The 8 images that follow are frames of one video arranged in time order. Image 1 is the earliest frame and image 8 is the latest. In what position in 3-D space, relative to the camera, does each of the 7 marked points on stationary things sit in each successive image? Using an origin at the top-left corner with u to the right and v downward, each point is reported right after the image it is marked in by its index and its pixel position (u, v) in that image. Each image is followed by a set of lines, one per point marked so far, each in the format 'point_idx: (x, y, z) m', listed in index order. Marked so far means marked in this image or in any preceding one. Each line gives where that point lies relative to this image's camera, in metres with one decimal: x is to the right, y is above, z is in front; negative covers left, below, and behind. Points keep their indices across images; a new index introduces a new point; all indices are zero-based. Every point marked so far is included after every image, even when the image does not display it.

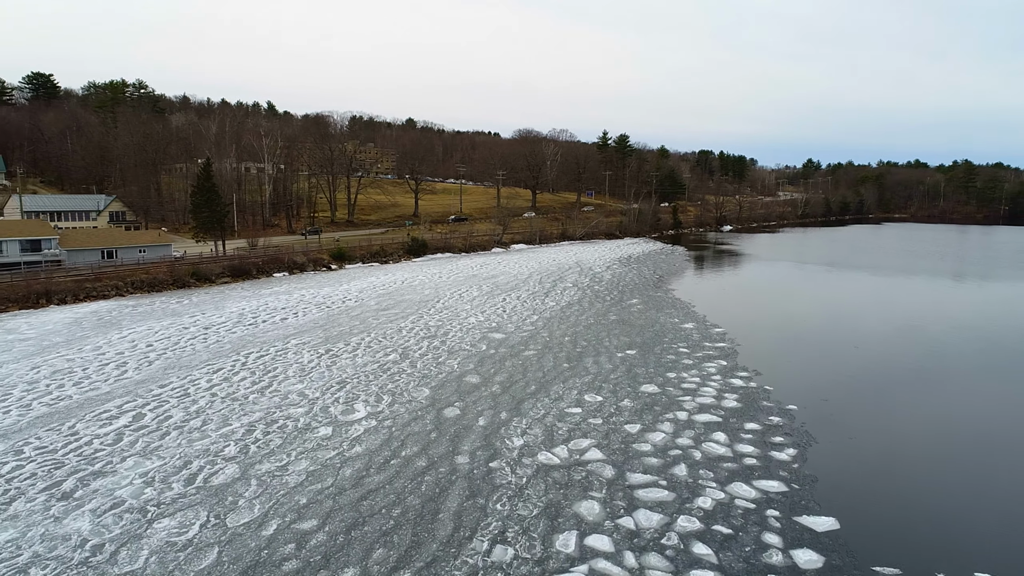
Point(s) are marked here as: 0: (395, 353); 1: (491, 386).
0: (-3.1, -1.7, +18.5) m
1: (-0.5, -2.2, +15.7) m
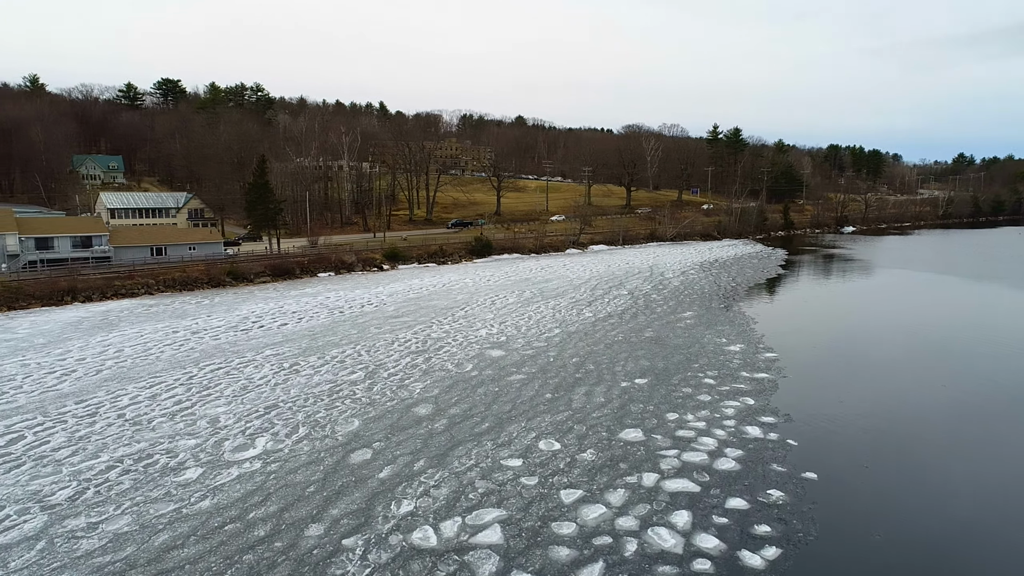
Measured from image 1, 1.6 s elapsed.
0: (-3.4, -1.9, +16.2) m
1: (-1.4, -2.4, +12.9) m
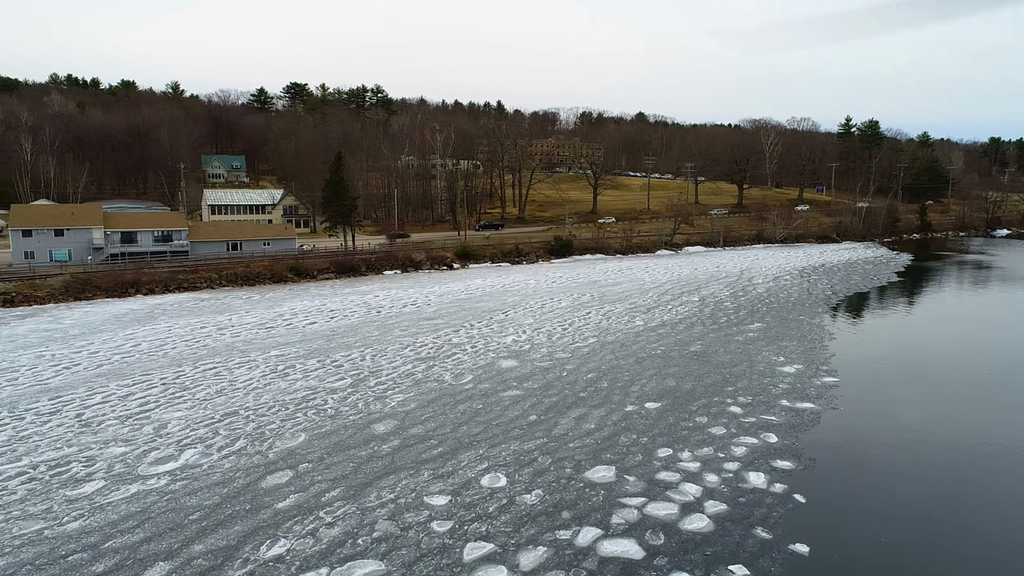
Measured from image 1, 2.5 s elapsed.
0: (-3.4, -2.0, +15.0) m
1: (-2.0, -2.5, +11.5) m
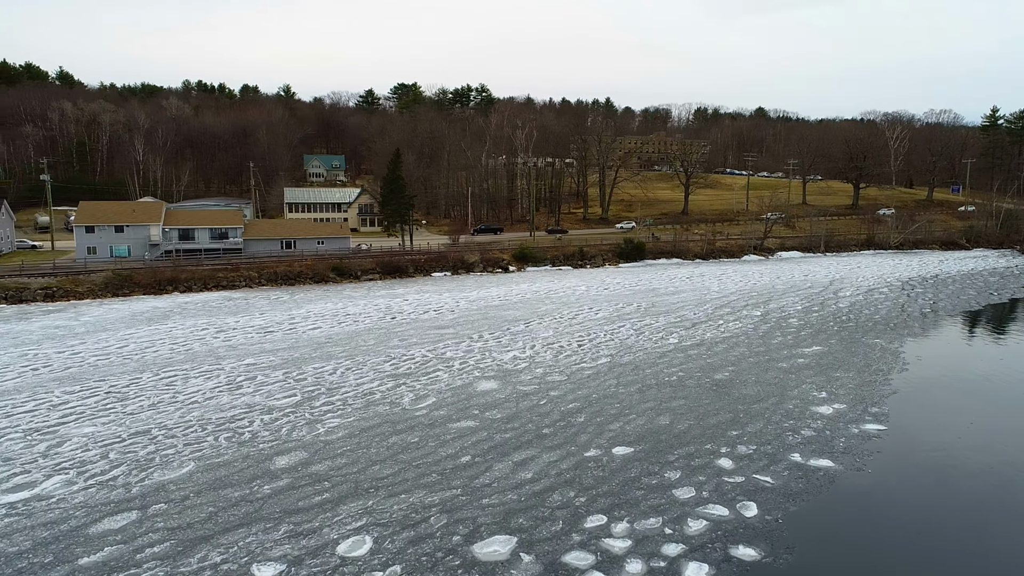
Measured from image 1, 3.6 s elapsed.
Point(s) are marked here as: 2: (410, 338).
0: (-4.1, -2.1, +13.5) m
1: (-3.3, -2.7, +9.7) m
2: (-2.6, -1.3, +18.6) m
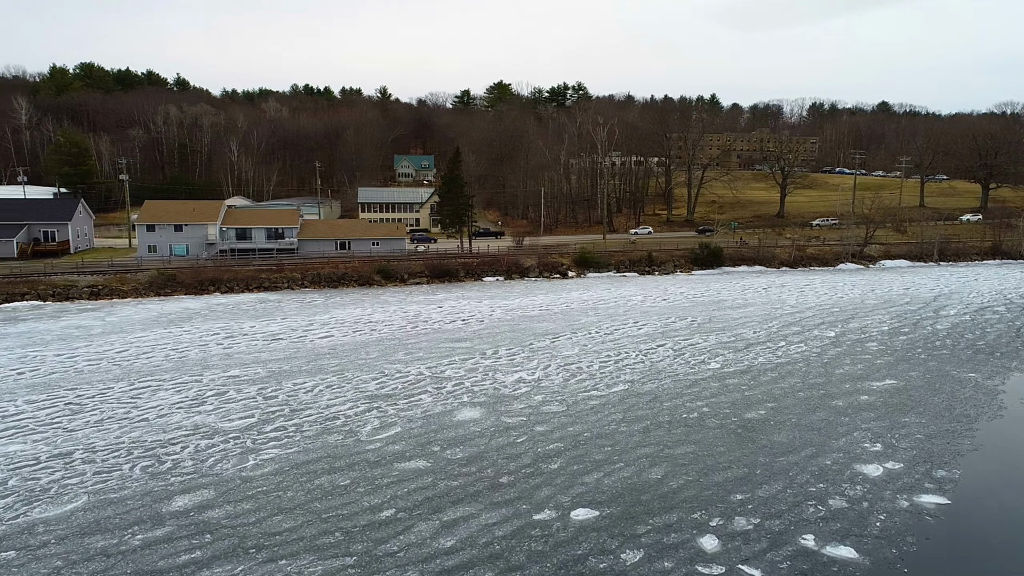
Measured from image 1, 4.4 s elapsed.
0: (-4.4, -2.2, +12.1) m
1: (-4.2, -2.8, +8.3) m
2: (-2.2, -1.5, +16.9) m
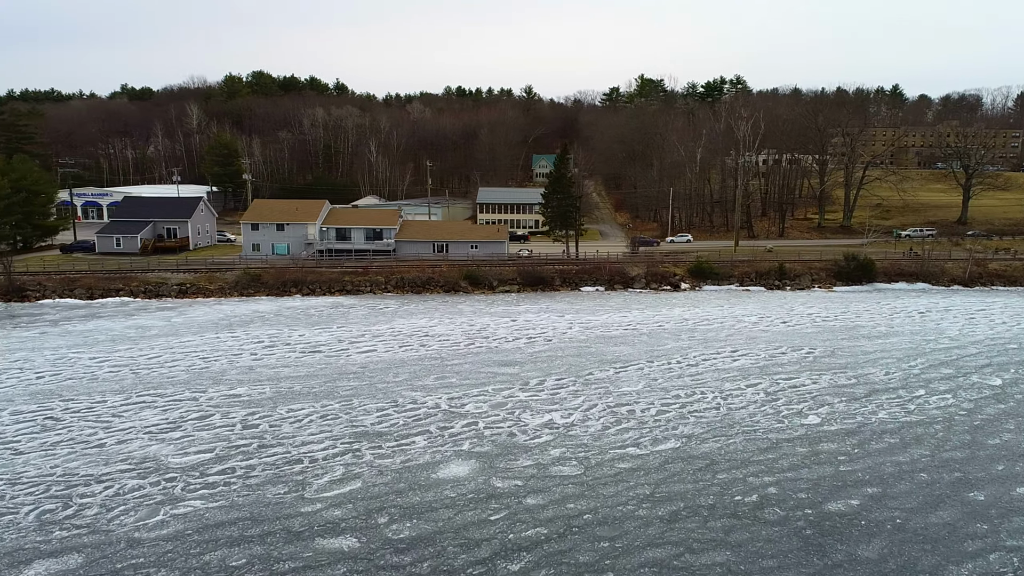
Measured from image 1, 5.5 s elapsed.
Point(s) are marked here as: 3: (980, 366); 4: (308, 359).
0: (-4.4, -2.4, +10.4) m
1: (-5.1, -3.0, +6.7) m
2: (-1.2, -1.8, +14.6) m
3: (+10.4, -1.7, +15.9) m
4: (-4.6, -1.6, +16.1) m
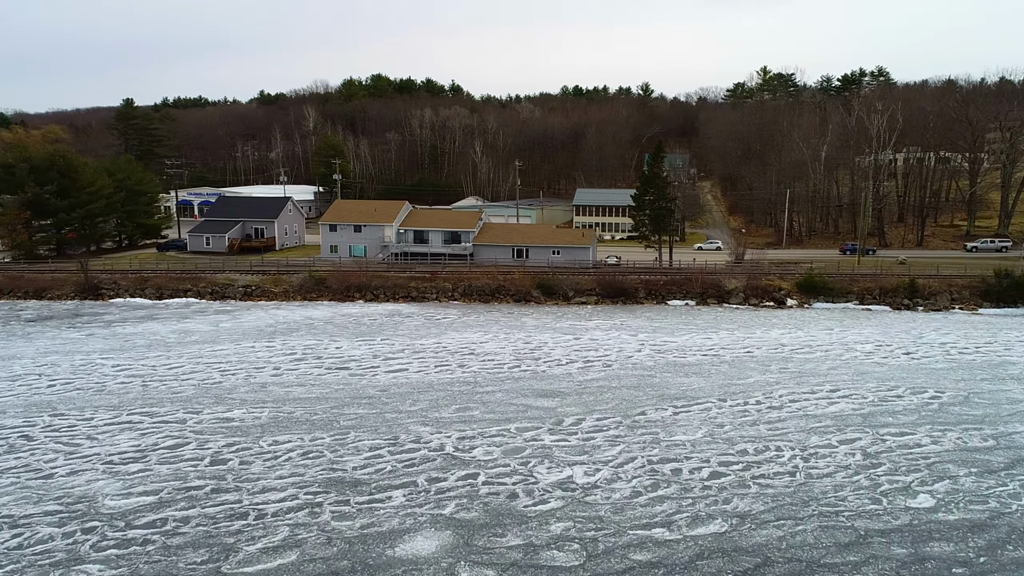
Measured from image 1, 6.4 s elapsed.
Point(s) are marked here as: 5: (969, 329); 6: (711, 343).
0: (-4.5, -2.6, +8.9) m
1: (-5.8, -3.2, +5.3) m
2: (-0.6, -2.1, +12.5) m
3: (+11.1, -2.3, +11.8) m
4: (-3.7, -1.8, +14.6) m
5: (+12.8, -1.1, +20.0) m
6: (+5.0, -1.4, +18.0) m
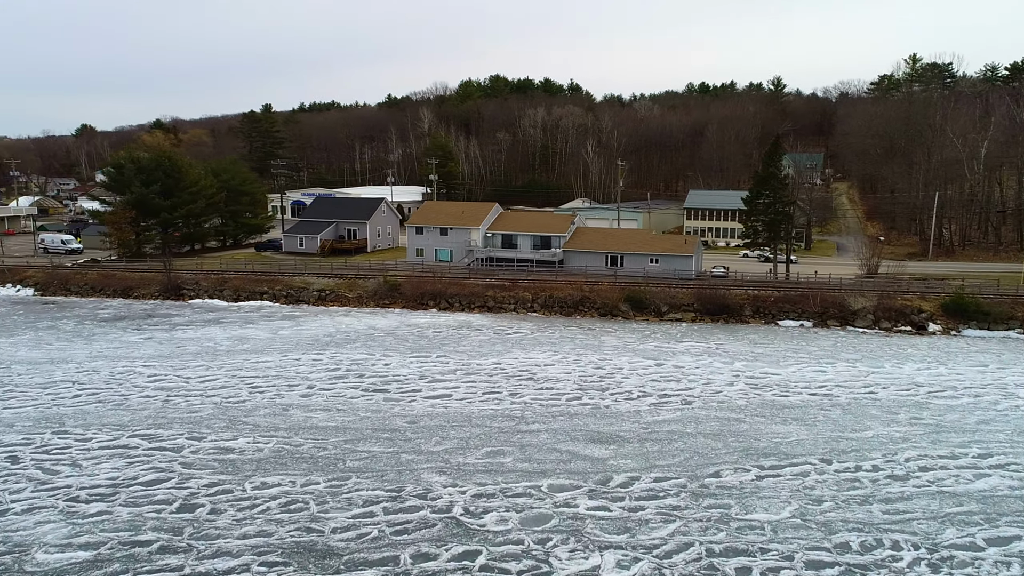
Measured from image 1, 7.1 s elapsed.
0: (-4.5, -2.8, +7.5) m
1: (-6.4, -3.3, +4.2) m
2: (0.0, -2.4, +10.4) m
3: (+11.4, -2.9, +7.7) m
4: (-2.7, -2.0, +12.9) m
5: (+14.5, -1.8, +15.5) m
6: (+6.5, -1.9, +14.8) m
